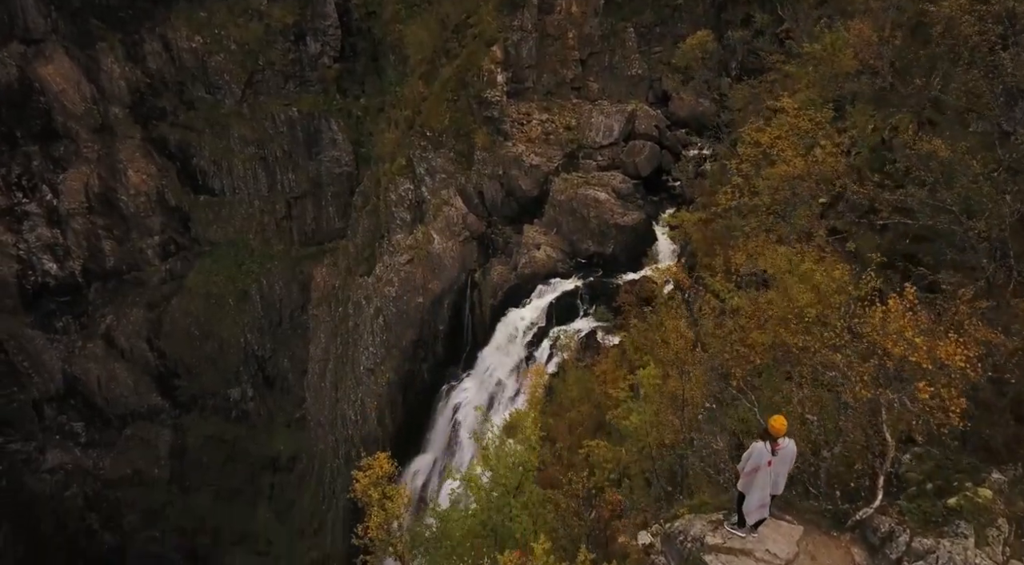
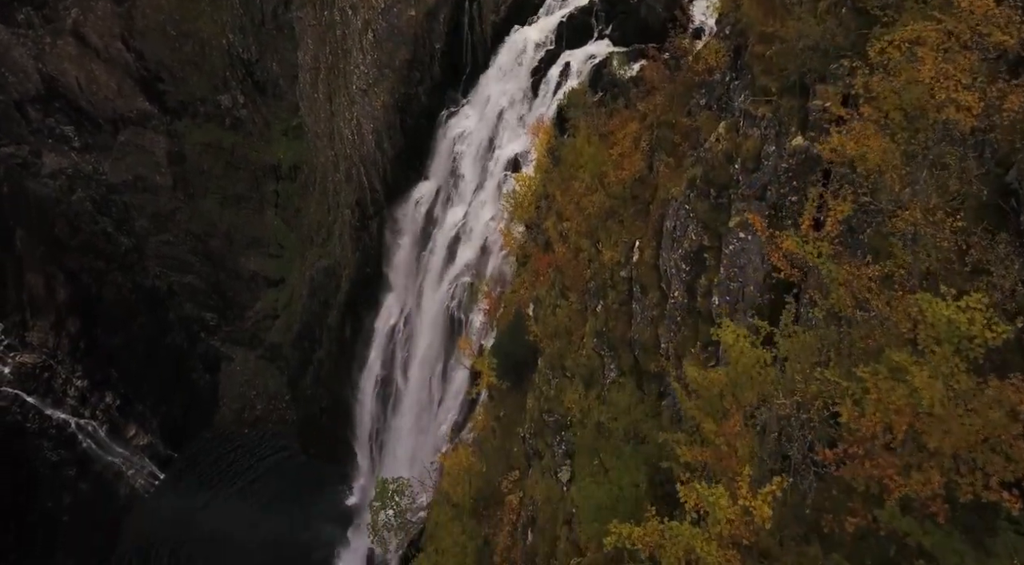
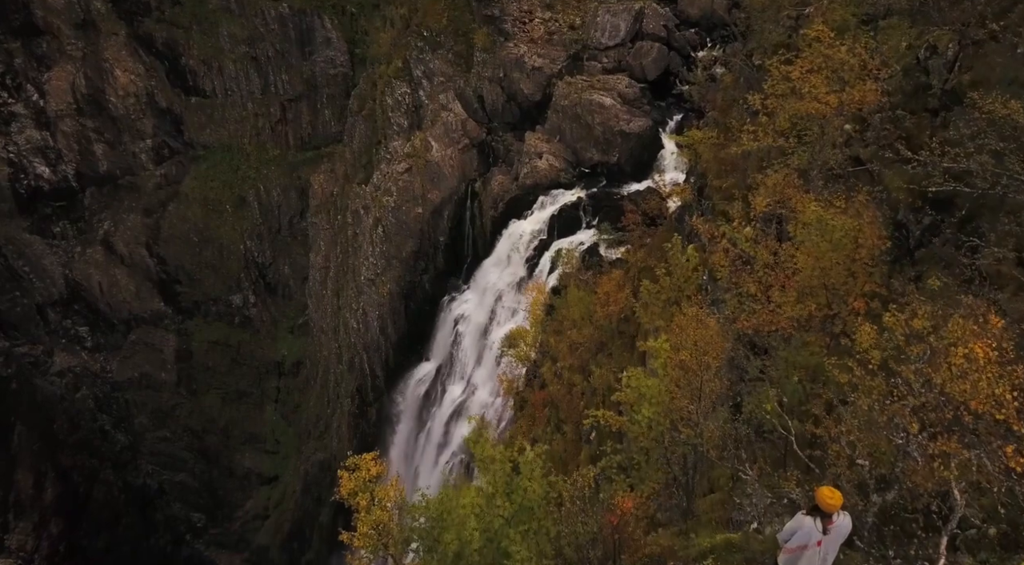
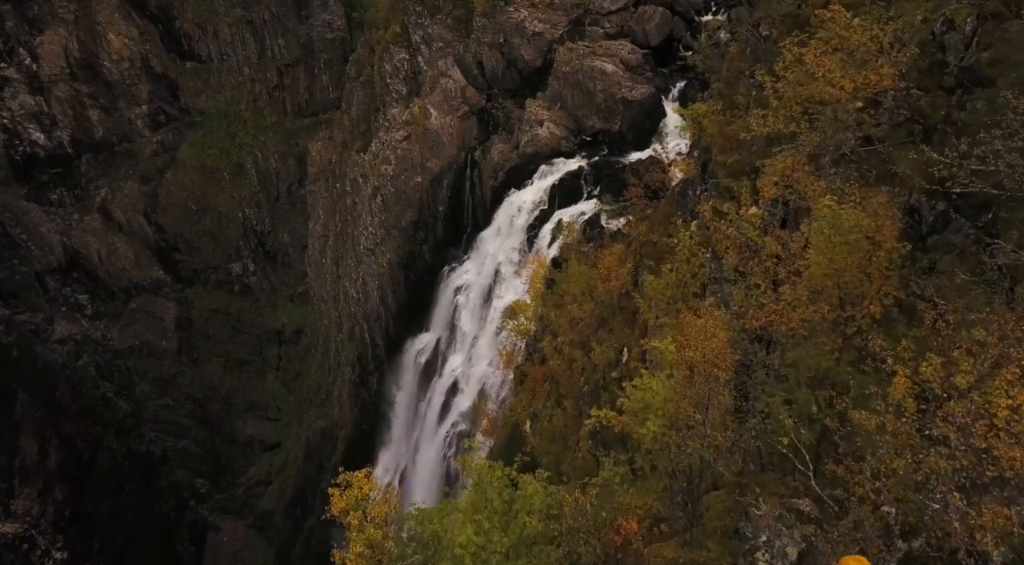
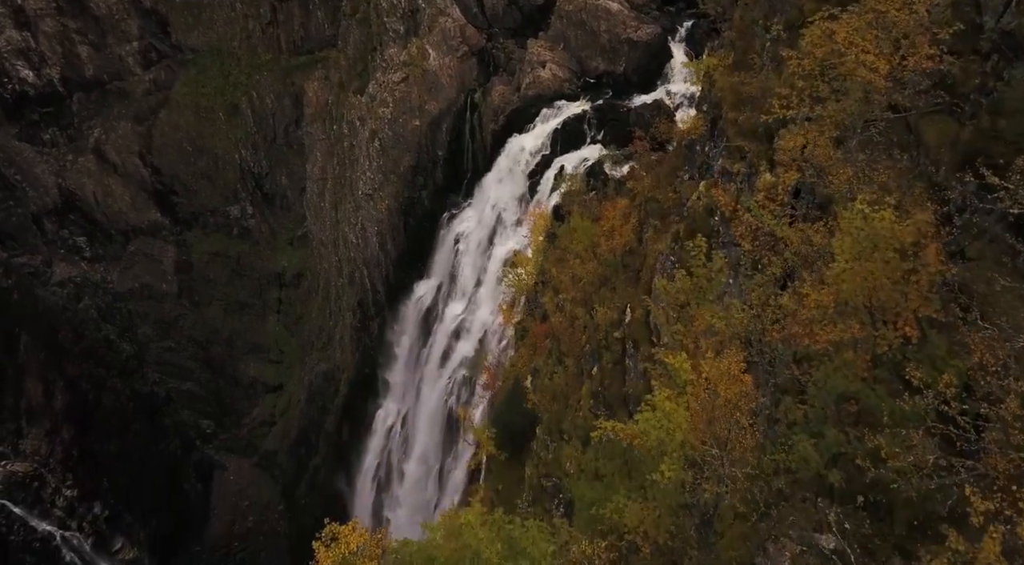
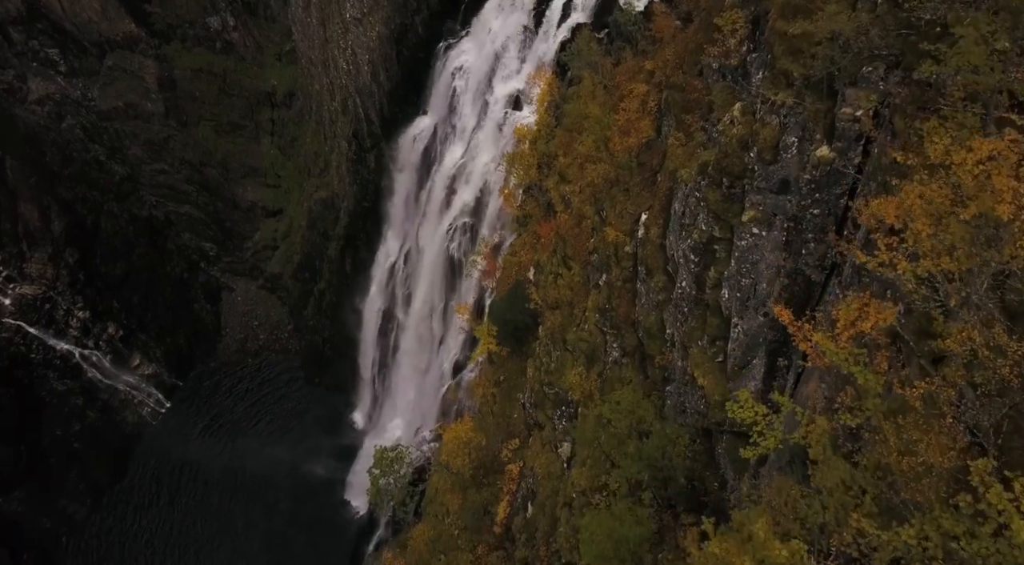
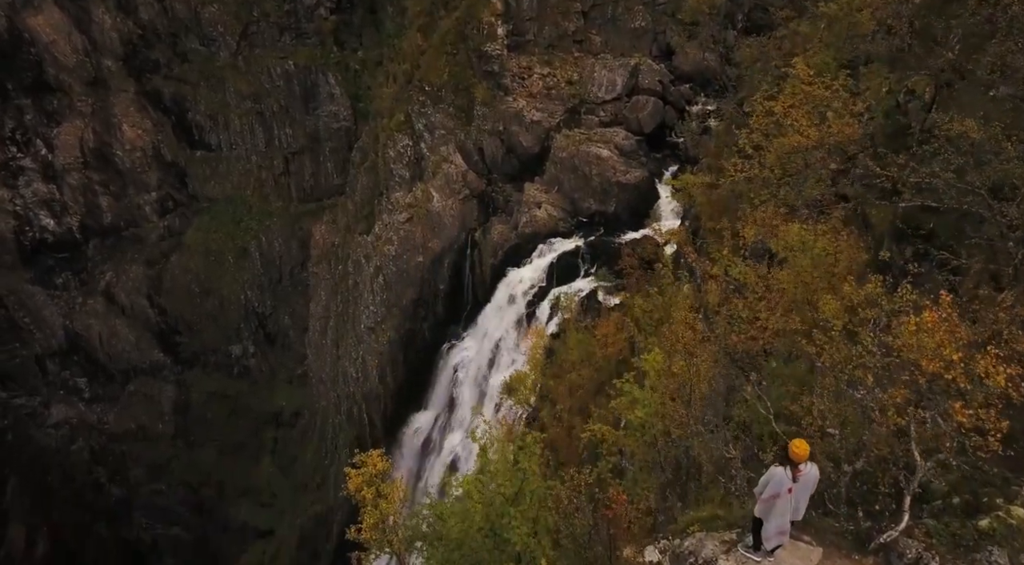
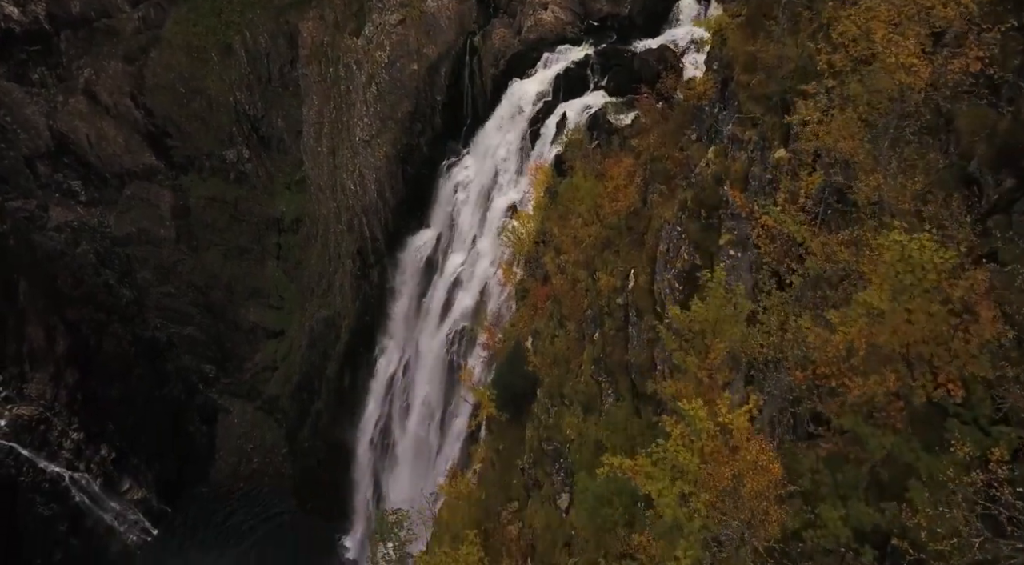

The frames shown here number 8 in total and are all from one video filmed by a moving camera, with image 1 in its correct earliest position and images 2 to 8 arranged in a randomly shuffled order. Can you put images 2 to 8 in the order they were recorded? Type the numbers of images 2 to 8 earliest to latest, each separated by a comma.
7, 3, 4, 5, 8, 2, 6
